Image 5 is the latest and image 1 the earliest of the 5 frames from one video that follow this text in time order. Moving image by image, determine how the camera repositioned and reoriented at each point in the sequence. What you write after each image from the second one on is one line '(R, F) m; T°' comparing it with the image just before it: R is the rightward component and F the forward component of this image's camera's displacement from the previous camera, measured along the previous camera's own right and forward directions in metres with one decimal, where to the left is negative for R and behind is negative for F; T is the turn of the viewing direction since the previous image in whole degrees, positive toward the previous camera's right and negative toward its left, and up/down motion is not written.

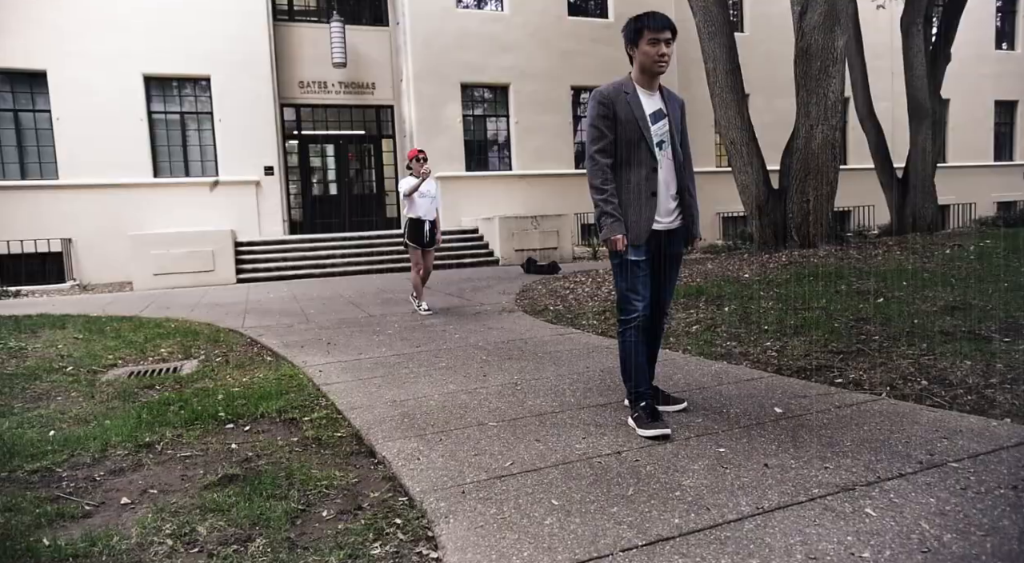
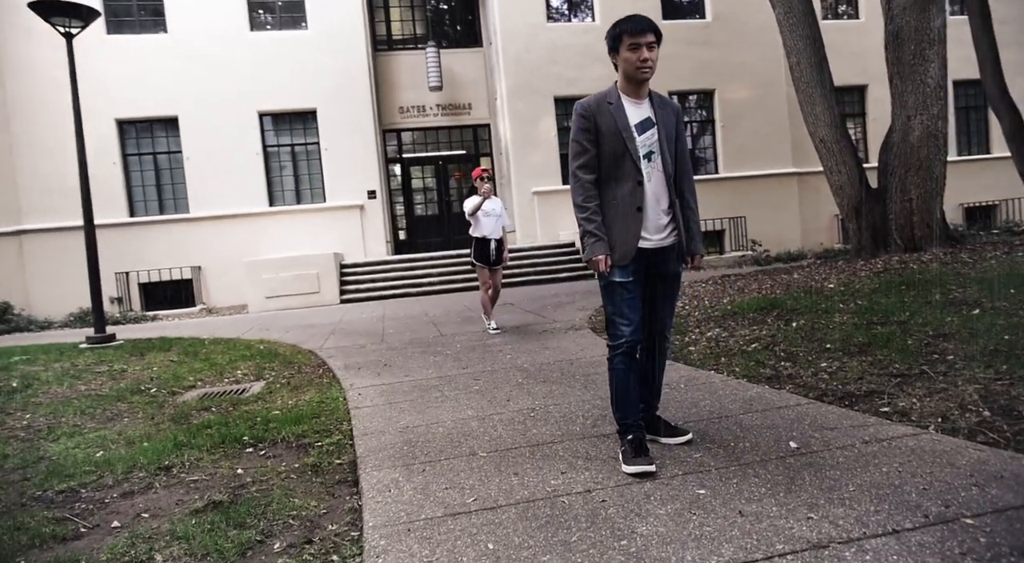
(+0.7, +0.2) m; -10°
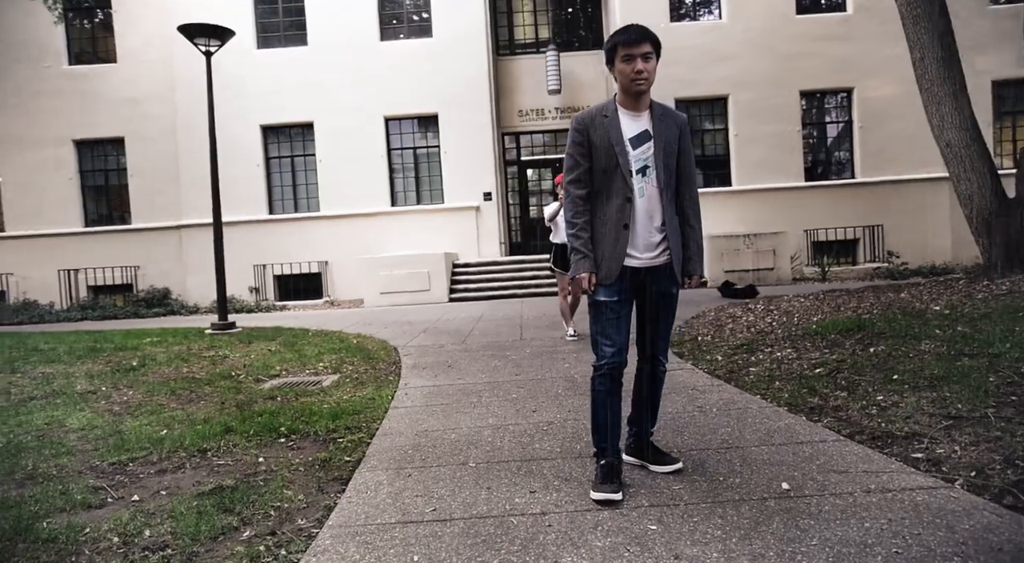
(+0.8, +0.1) m; -11°
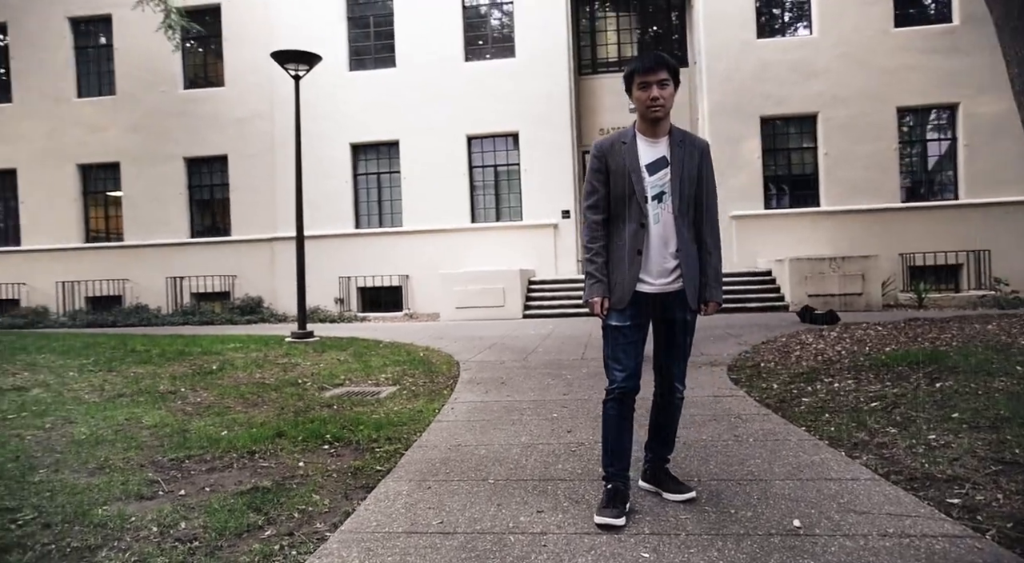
(+0.4, -0.1) m; -7°
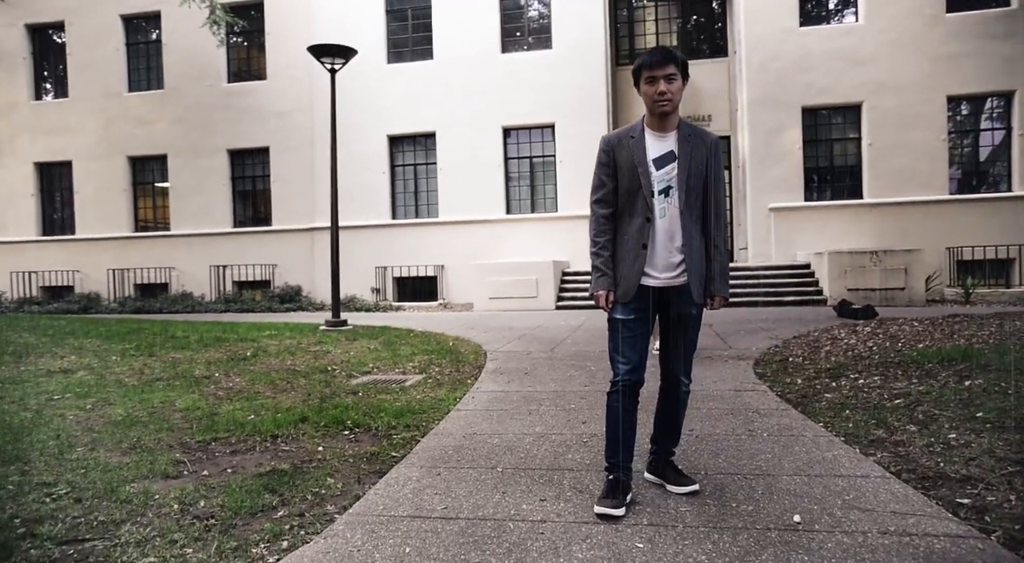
(+0.2, 0.0) m; -3°
